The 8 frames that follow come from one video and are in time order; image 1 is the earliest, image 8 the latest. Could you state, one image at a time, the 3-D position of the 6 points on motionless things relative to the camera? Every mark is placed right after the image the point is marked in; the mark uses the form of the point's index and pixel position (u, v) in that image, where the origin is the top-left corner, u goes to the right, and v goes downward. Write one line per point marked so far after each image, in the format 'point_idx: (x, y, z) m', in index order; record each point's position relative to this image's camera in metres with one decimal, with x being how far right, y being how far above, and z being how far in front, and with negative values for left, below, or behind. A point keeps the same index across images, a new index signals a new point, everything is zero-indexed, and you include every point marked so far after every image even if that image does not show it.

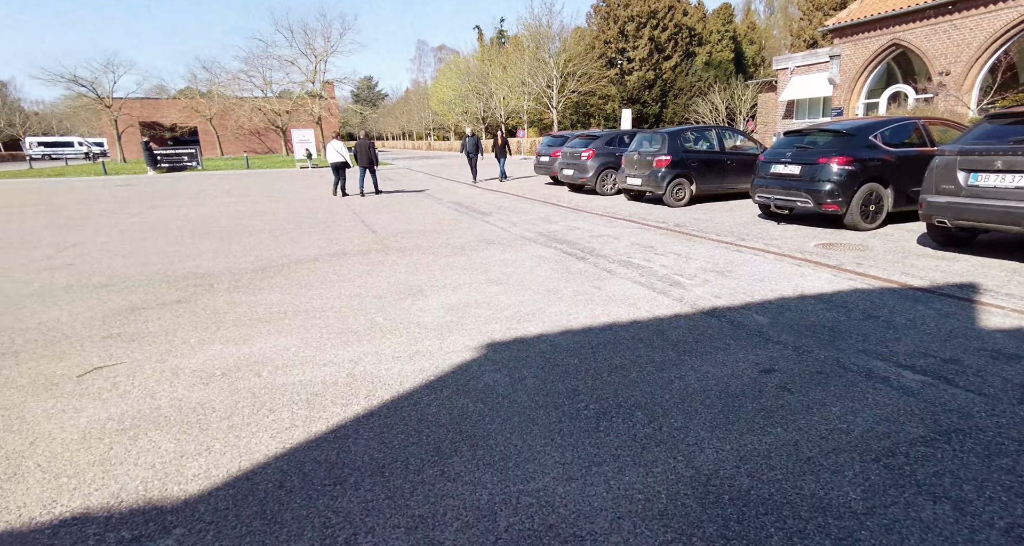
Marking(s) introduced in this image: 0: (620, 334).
0: (+0.8, -0.4, +3.9) m
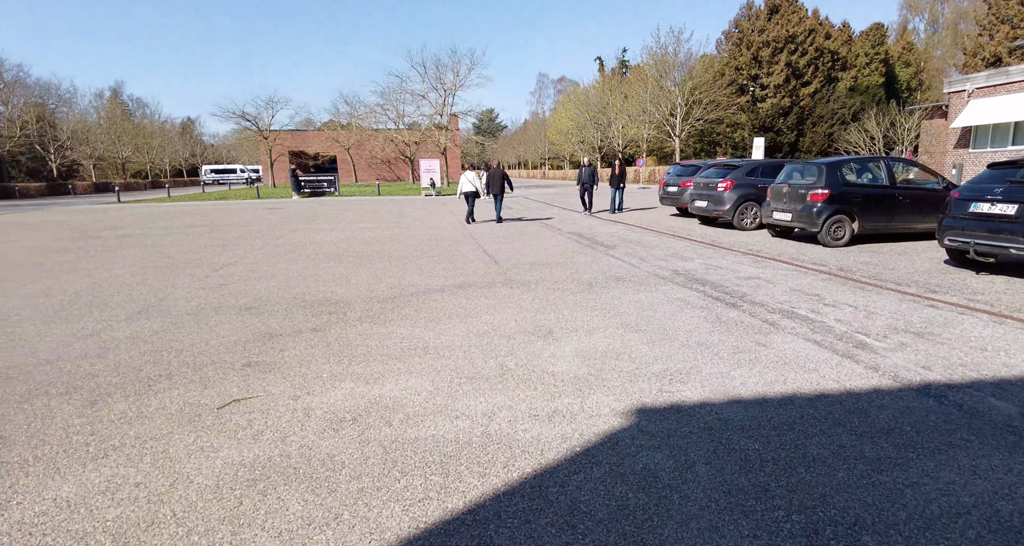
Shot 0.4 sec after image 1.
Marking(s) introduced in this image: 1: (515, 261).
0: (+1.8, -0.8, +3.1) m
1: (0.0, +0.2, +8.2) m
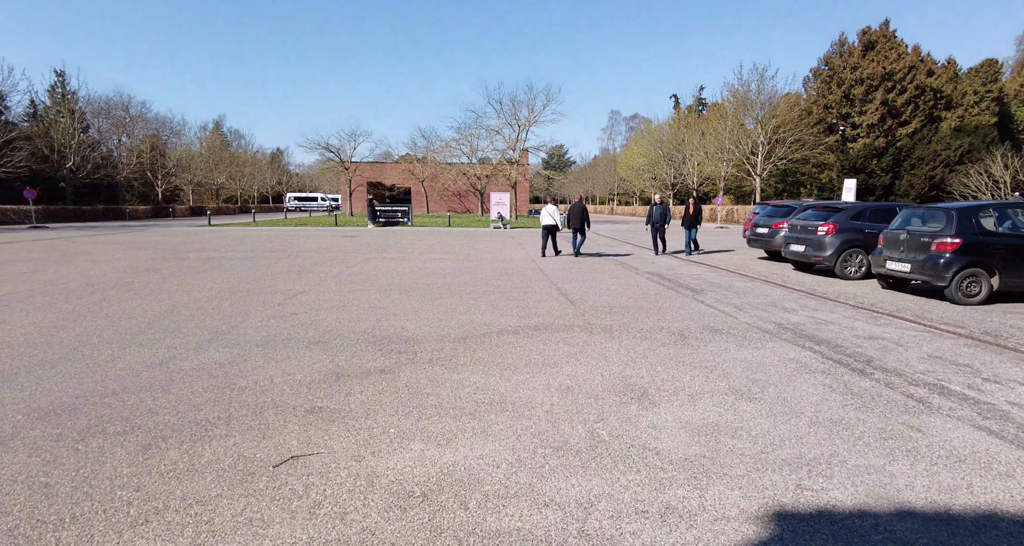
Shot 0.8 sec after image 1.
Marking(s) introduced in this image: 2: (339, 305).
0: (+2.3, -1.2, +2.3) m
1: (+1.2, -0.4, +7.6) m
2: (-2.5, -0.5, +7.4) m
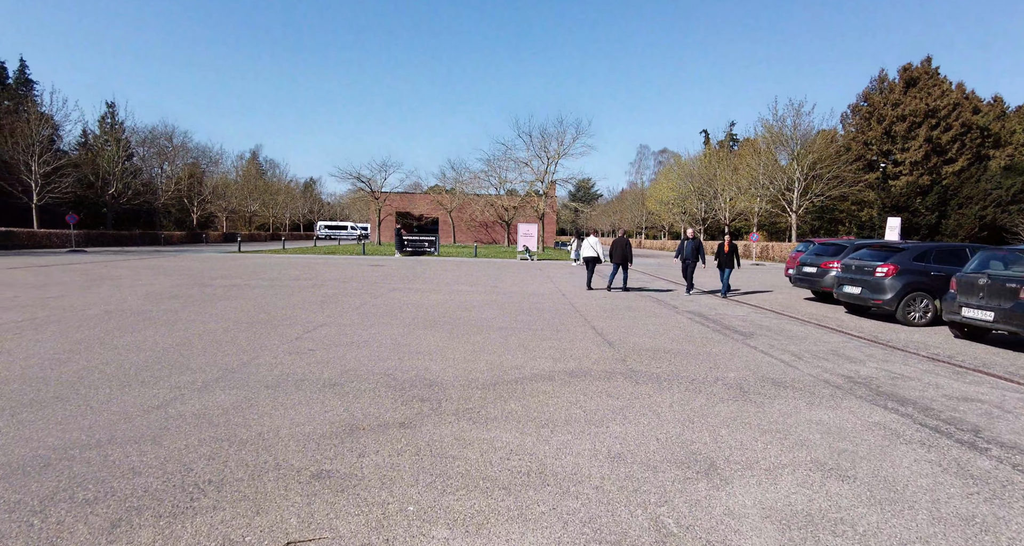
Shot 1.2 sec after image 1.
0: (+2.5, -1.4, +1.6) m
1: (+1.6, -1.0, +7.0) m
2: (-2.1, -0.9, +6.9) m
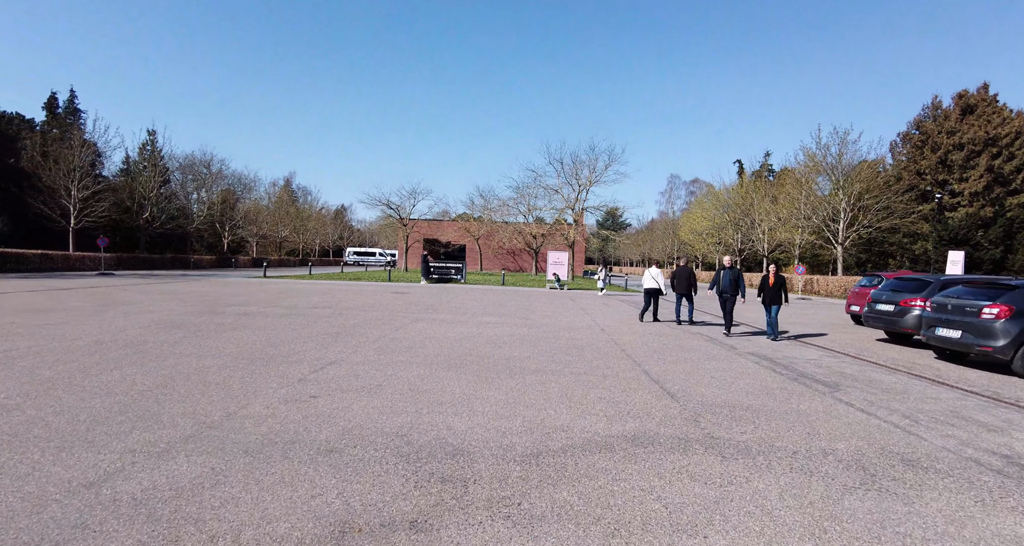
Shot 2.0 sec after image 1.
0: (+2.7, -1.6, +0.3) m
1: (+2.1, -1.4, +5.7) m
2: (-1.6, -1.3, +5.8) m
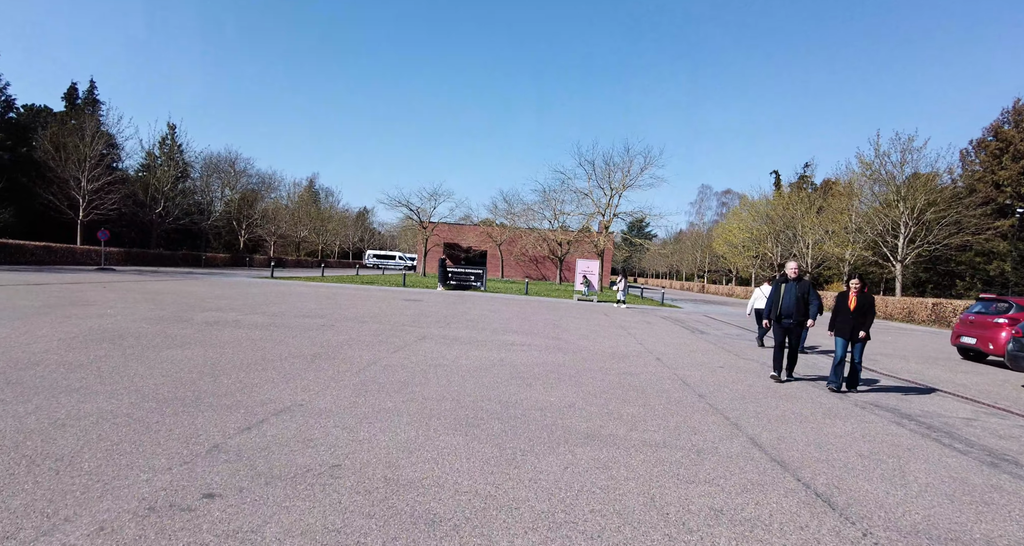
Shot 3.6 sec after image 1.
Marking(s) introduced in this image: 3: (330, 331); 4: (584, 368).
0: (+2.8, -1.6, -2.3) m
1: (+2.4, -1.6, +3.2) m
2: (-1.3, -1.3, +3.5) m
3: (-3.5, -1.1, +9.9) m
4: (+1.1, -1.5, +7.8) m
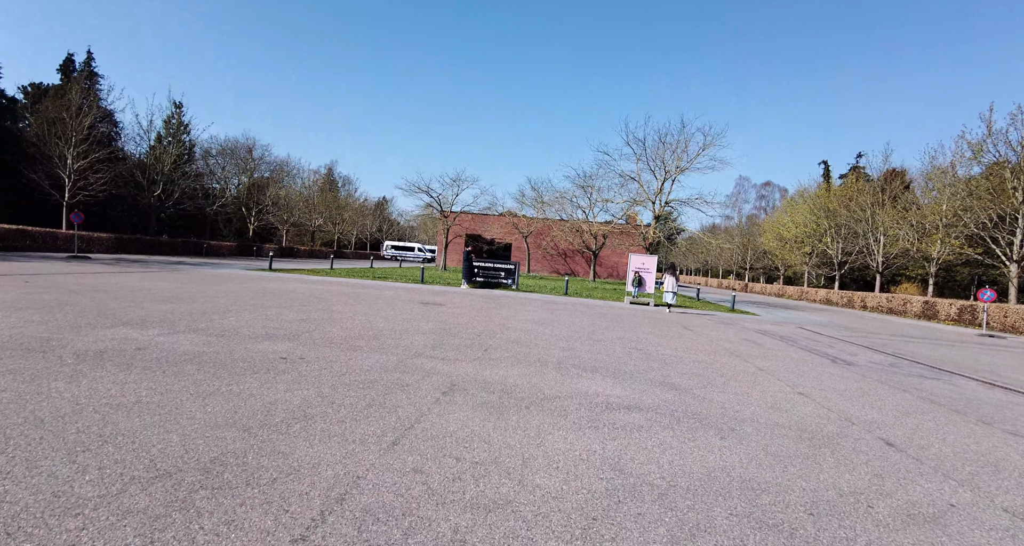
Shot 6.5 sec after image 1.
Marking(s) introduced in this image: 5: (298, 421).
0: (+3.3, -1.9, -6.7) m
1: (+3.2, -1.7, -1.2) m
2: (-0.5, -1.4, -0.8) m
3: (-2.5, -1.1, +5.7) m
4: (+2.1, -1.5, +3.4) m
5: (-1.8, -1.2, +4.3) m
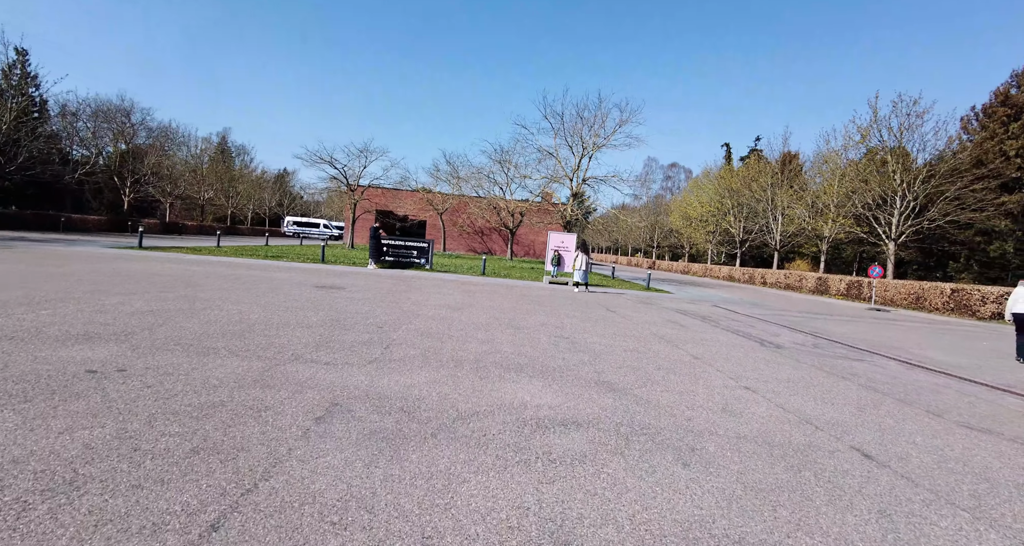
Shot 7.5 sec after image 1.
0: (+4.5, -2.2, -7.4) m
1: (+3.5, -1.8, -2.0) m
2: (-0.2, -1.5, -2.2) m
3: (-3.3, -1.0, +3.8) m
4: (+1.6, -1.5, +2.4) m
5: (-2.3, -1.1, +2.6) m
